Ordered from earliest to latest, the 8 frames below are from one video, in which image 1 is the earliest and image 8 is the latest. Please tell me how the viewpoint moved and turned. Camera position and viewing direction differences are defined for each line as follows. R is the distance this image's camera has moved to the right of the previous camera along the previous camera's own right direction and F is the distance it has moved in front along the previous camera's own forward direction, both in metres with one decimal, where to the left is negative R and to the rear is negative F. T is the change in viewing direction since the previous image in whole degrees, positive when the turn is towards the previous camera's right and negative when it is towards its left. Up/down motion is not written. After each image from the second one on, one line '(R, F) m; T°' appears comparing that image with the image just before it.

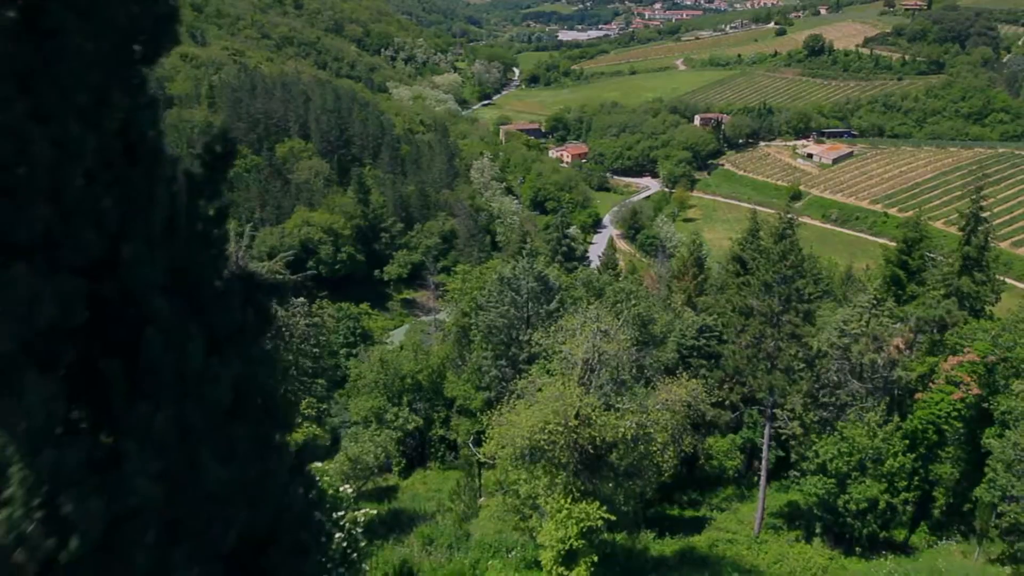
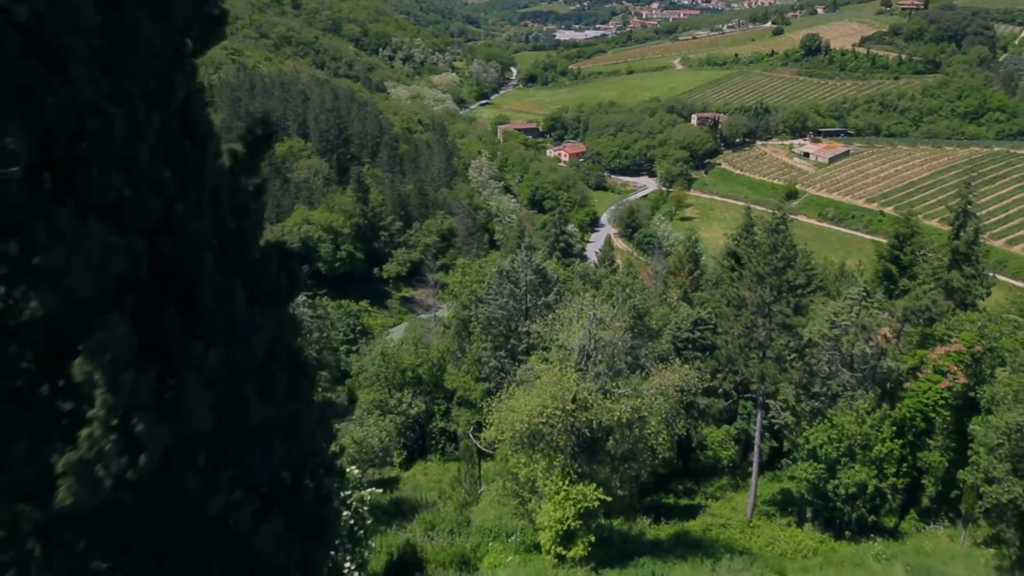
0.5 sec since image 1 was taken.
(0.0, -0.6) m; 0°
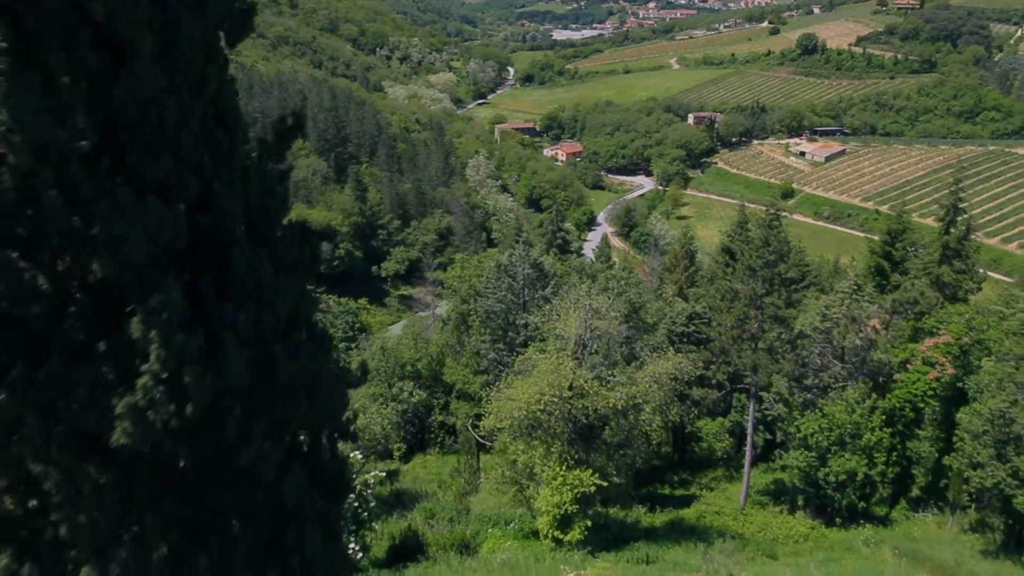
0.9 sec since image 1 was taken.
(0.0, -0.5) m; 0°
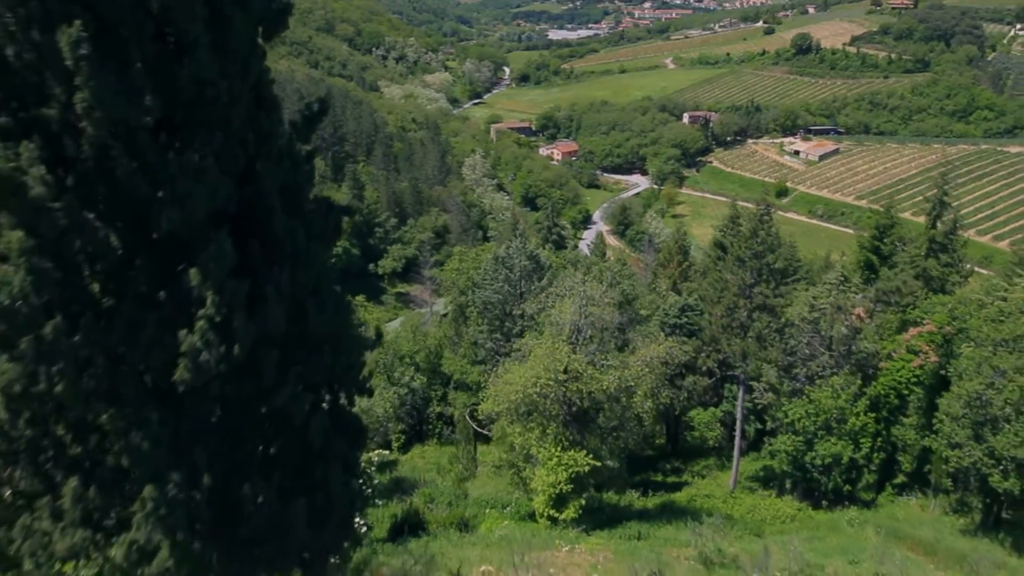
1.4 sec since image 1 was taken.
(0.0, -0.7) m; 0°
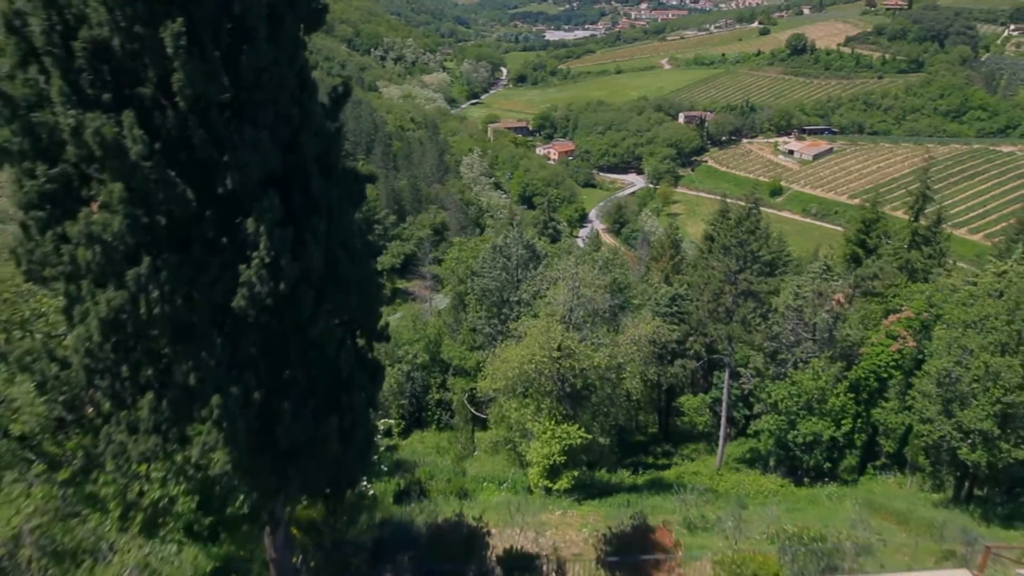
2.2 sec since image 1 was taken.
(0.0, -1.1) m; 0°
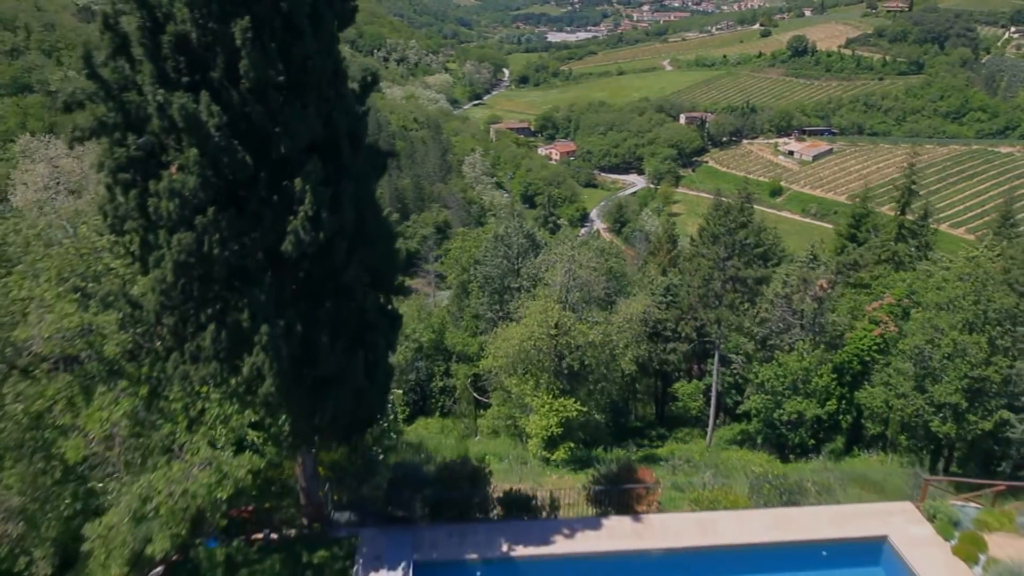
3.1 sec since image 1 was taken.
(0.0, -1.3) m; 0°
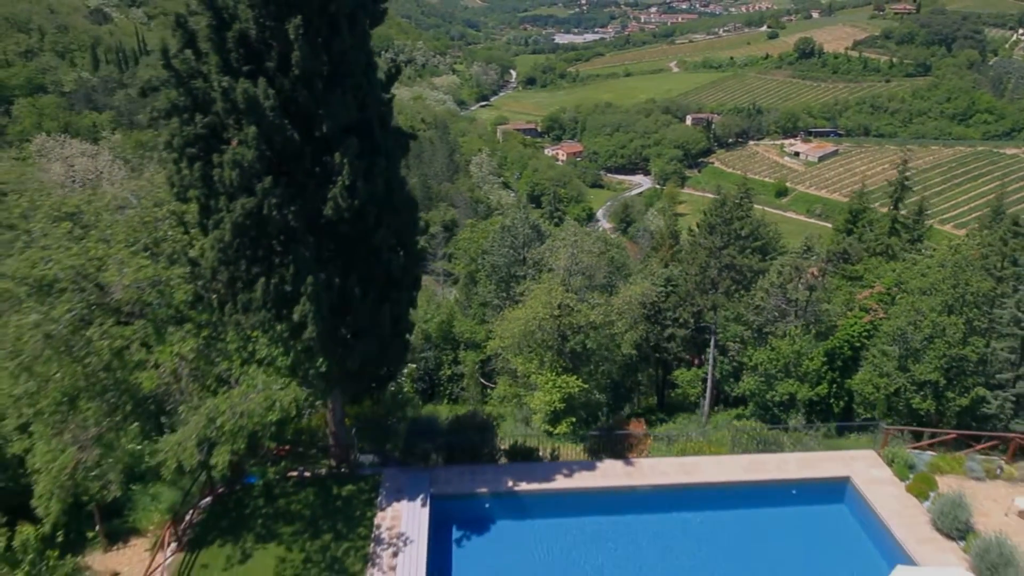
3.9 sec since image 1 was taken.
(0.0, -1.3) m; 0°
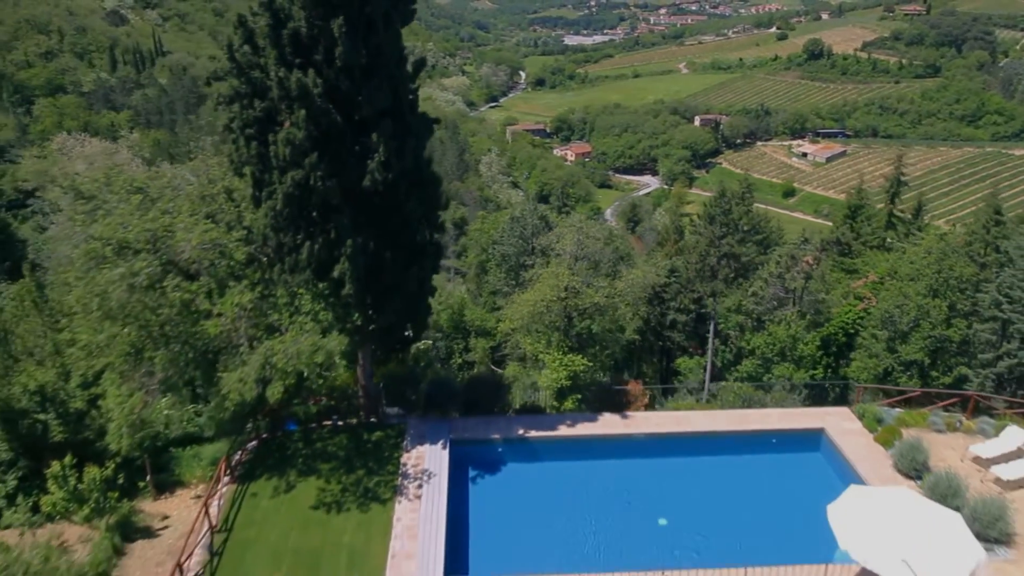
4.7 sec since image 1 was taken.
(0.0, -1.4) m; -1°
